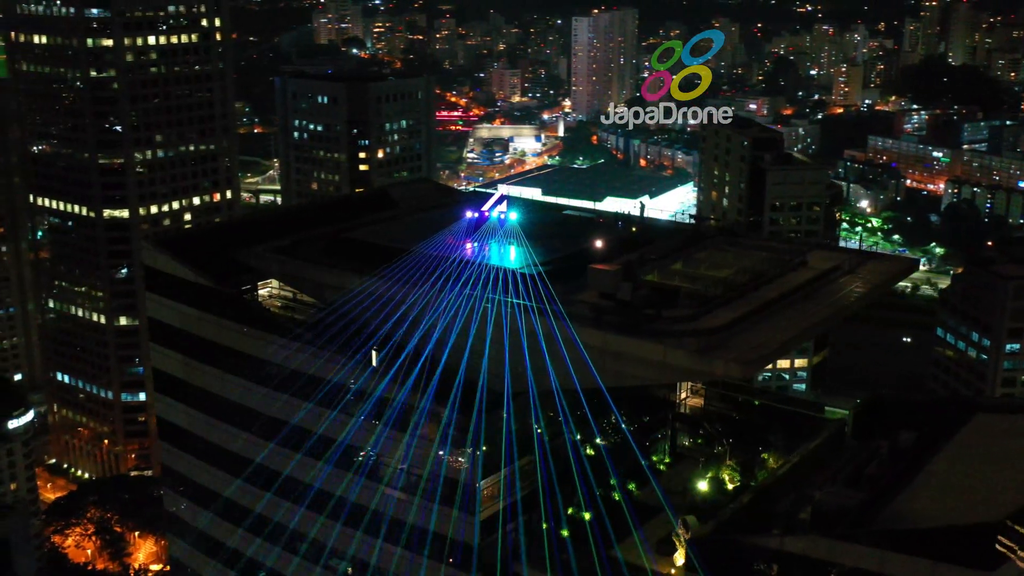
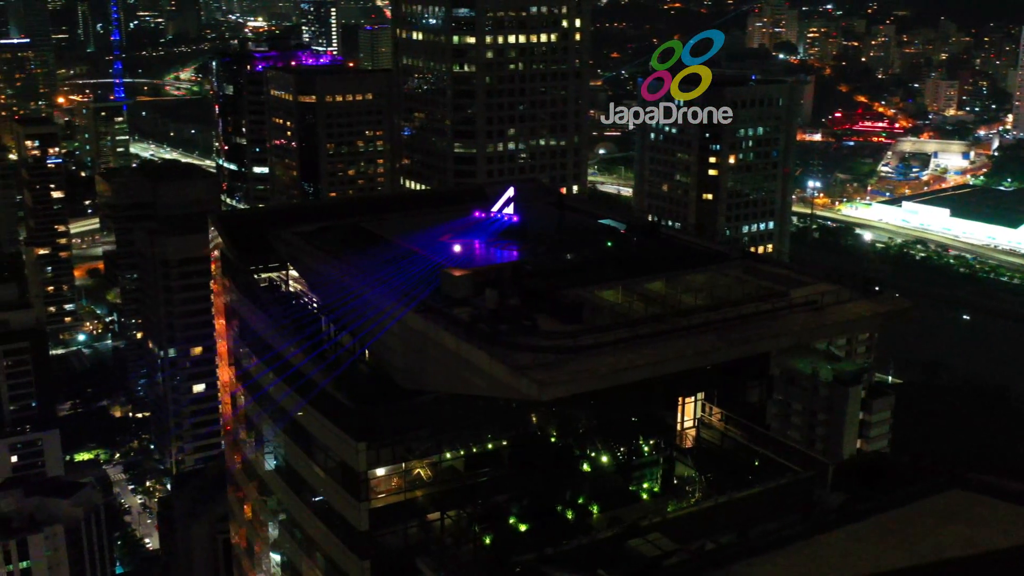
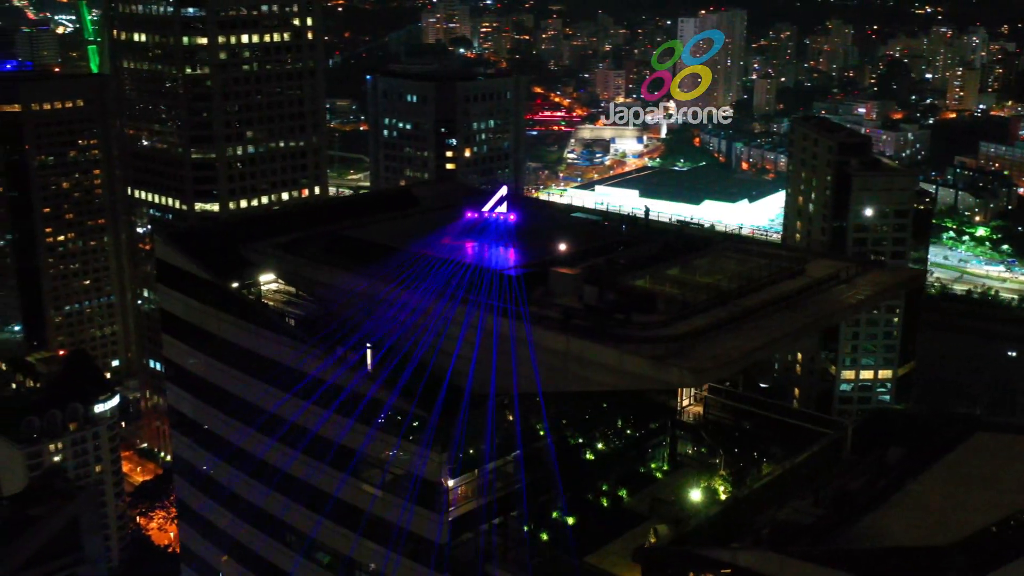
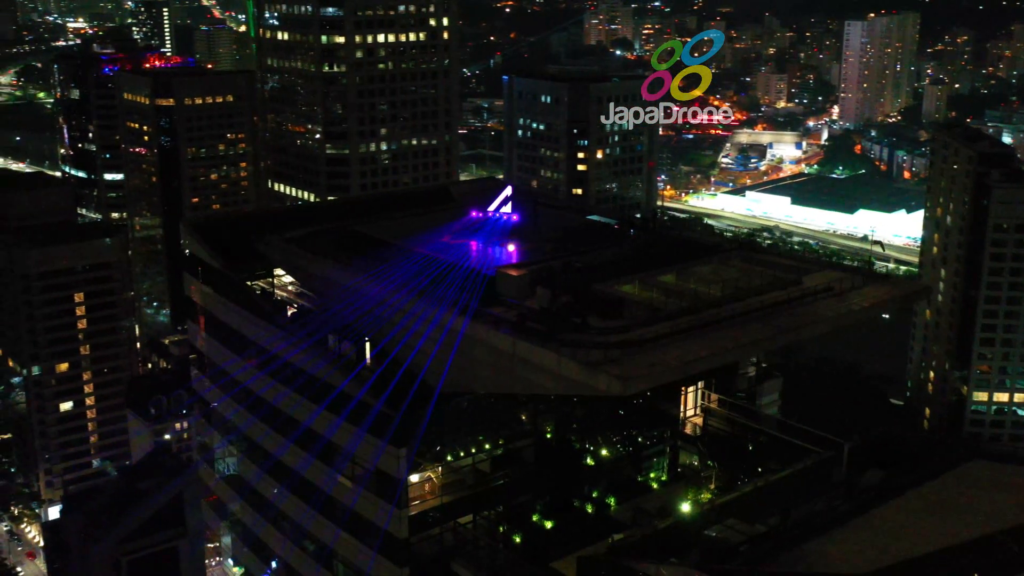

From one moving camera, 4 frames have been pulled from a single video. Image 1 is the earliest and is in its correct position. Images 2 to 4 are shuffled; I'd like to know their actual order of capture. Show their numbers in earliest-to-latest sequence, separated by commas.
3, 4, 2
